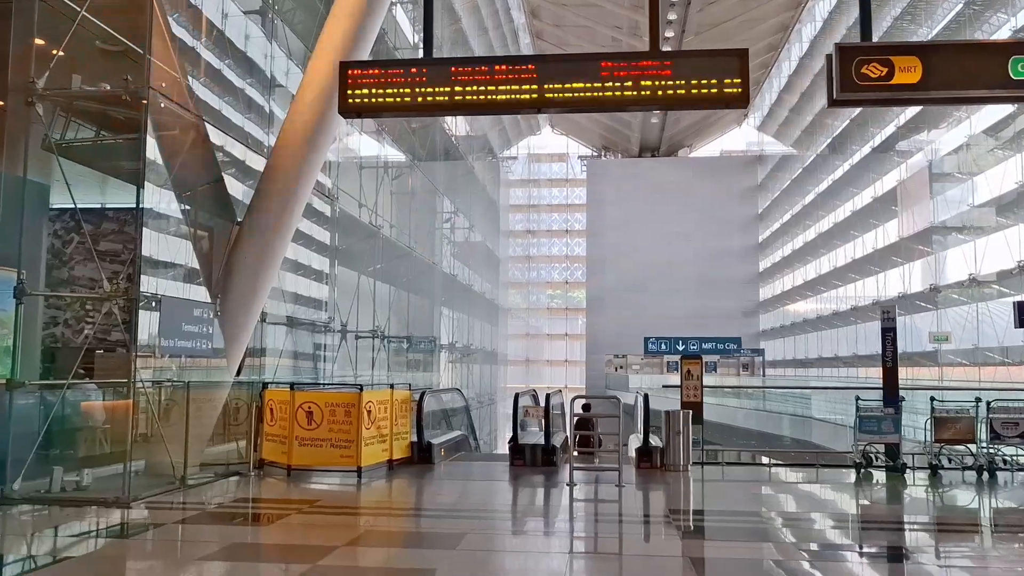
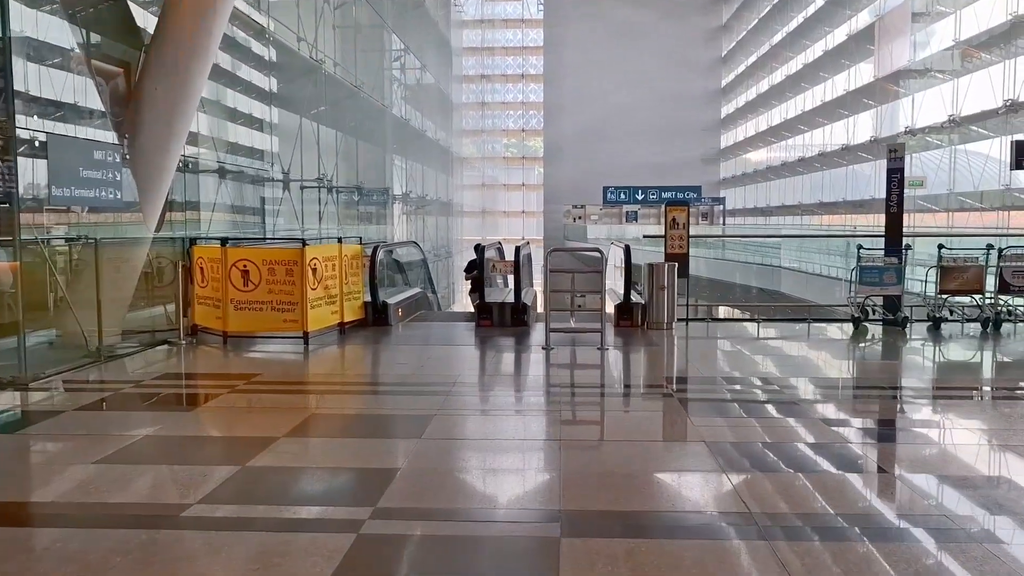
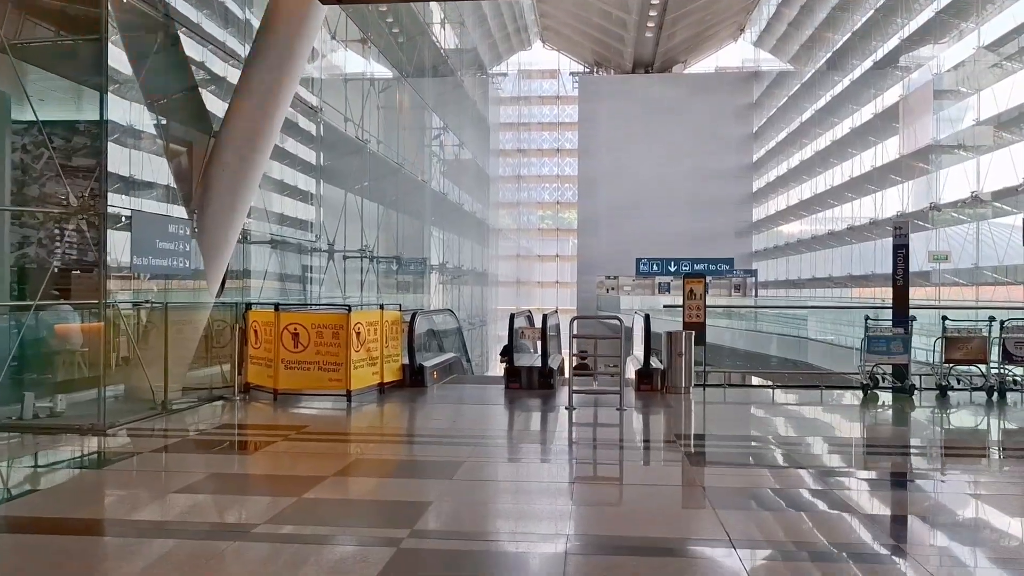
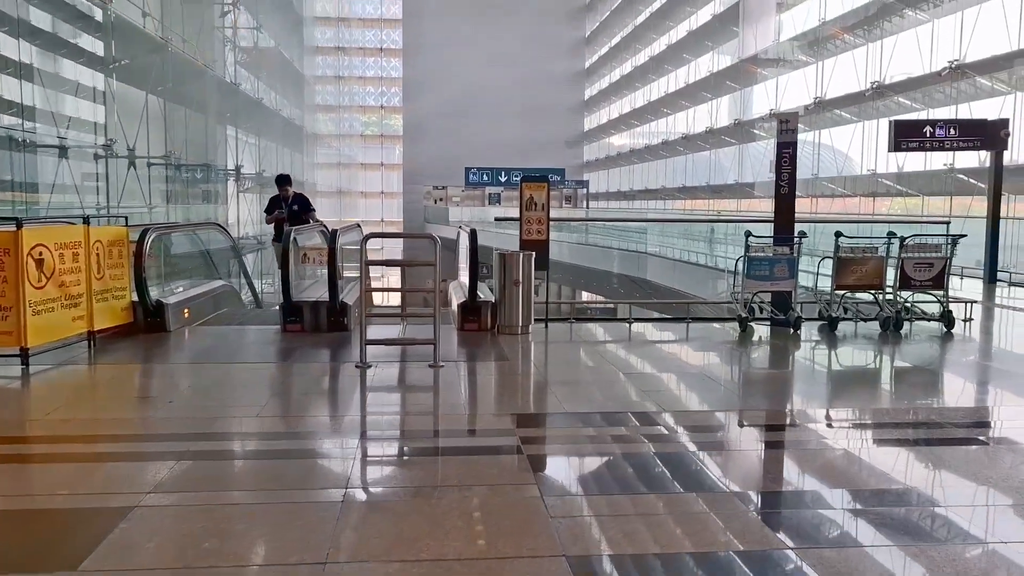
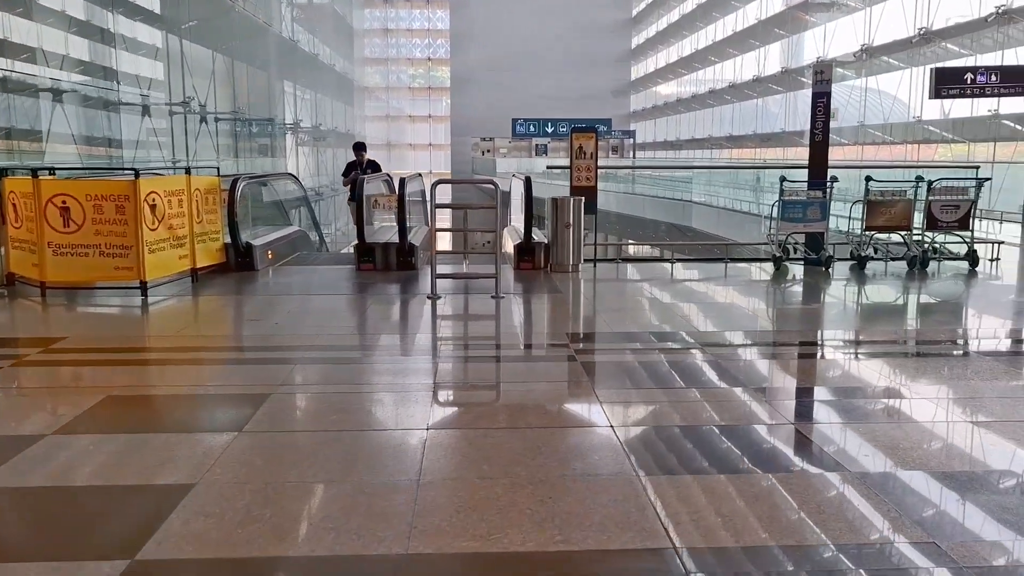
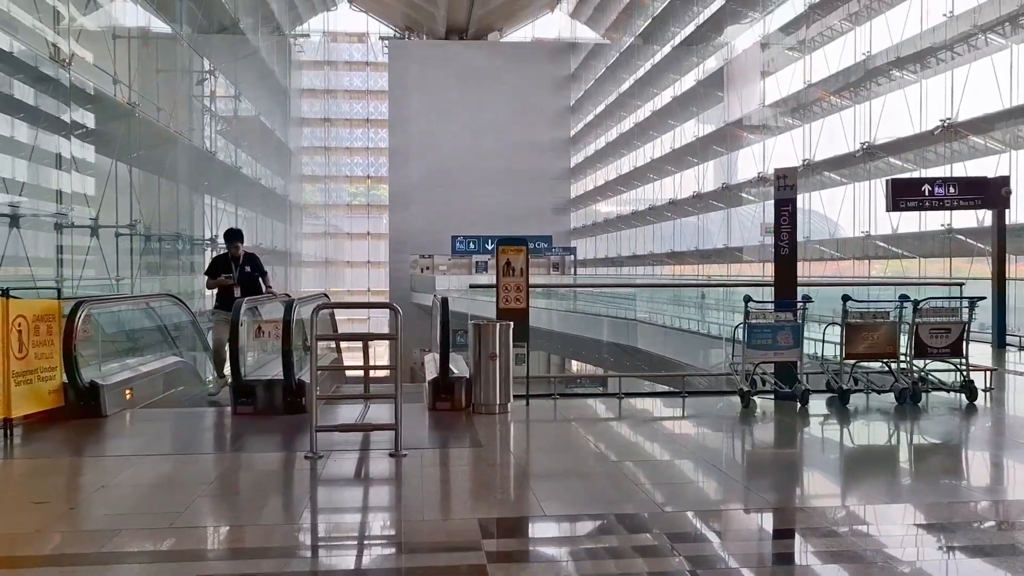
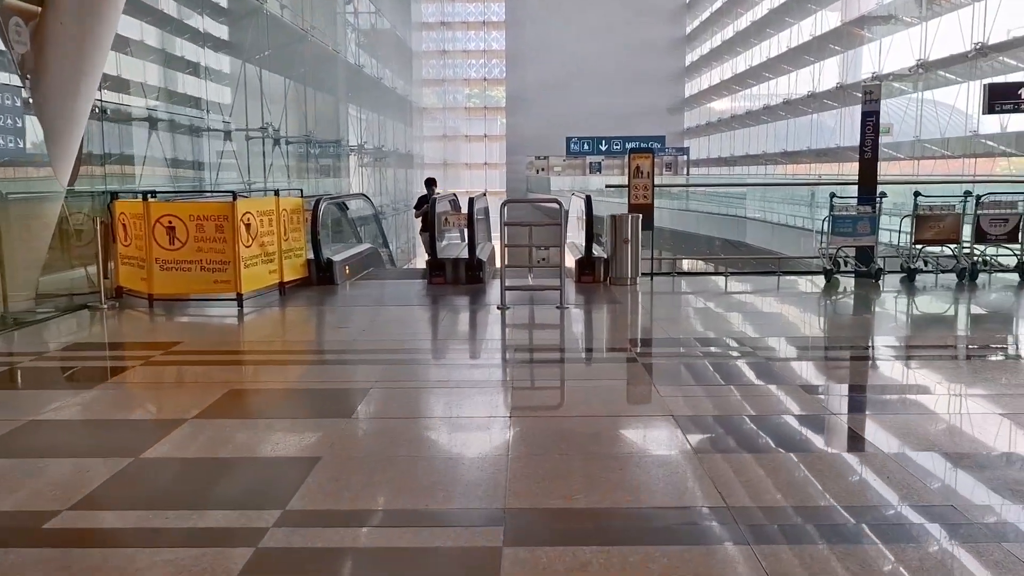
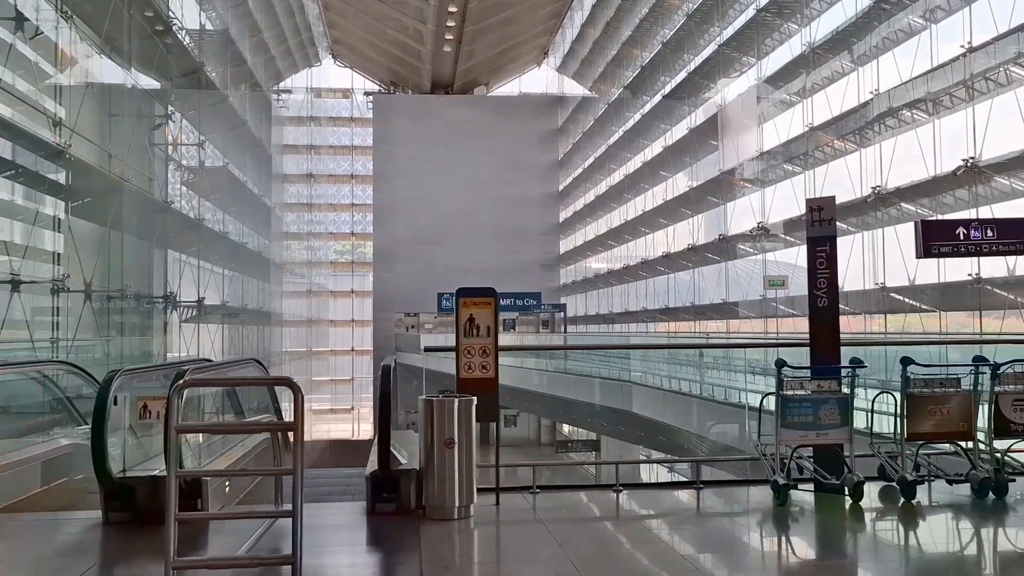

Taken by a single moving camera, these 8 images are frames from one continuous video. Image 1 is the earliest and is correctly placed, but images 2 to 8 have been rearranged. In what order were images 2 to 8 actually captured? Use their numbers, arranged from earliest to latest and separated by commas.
3, 2, 7, 5, 4, 6, 8
